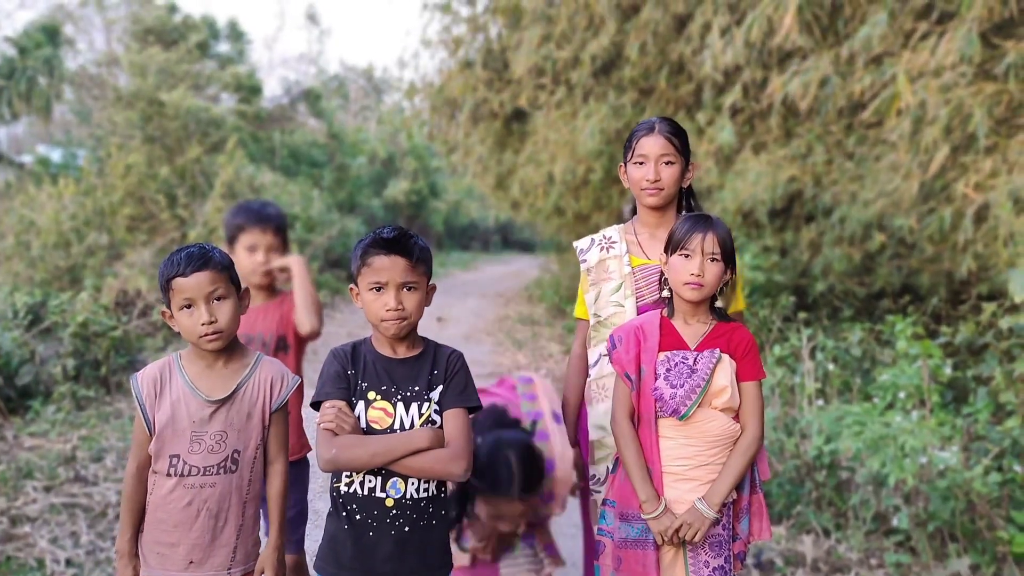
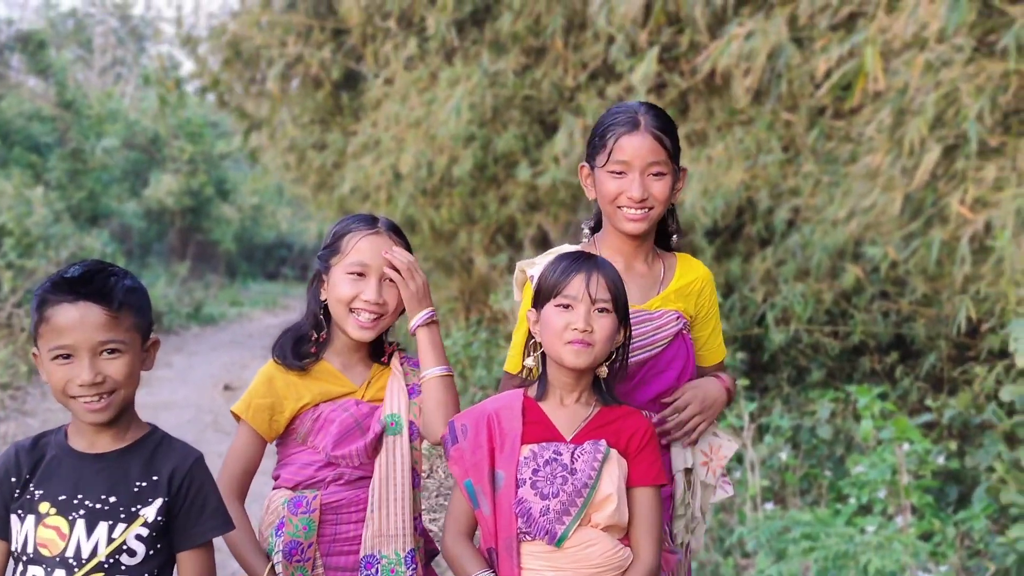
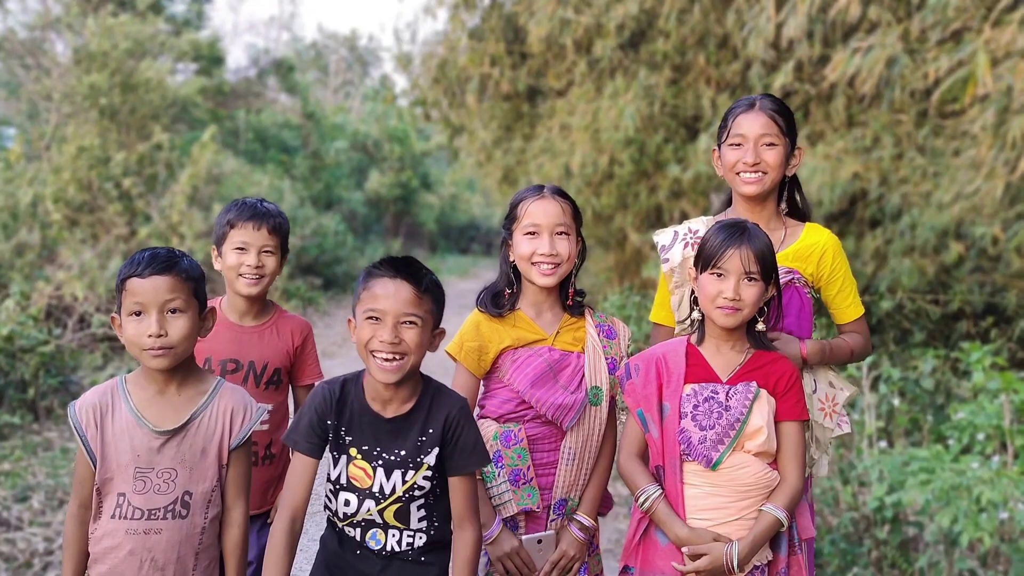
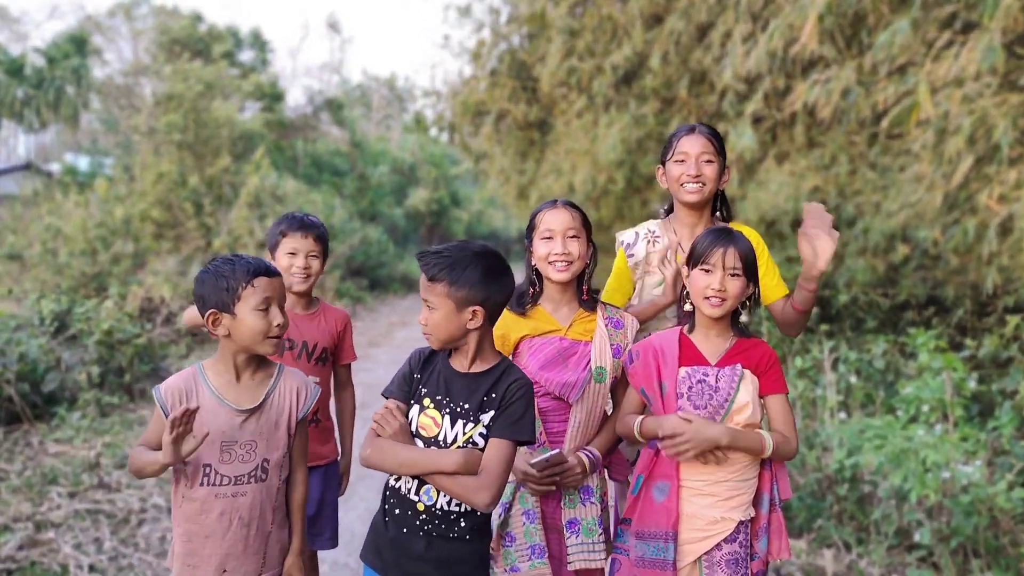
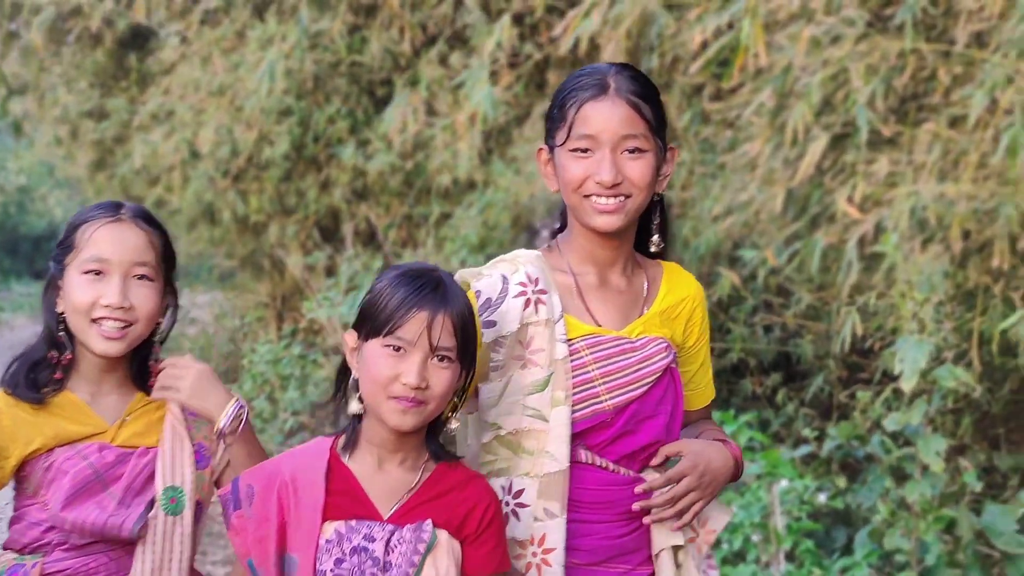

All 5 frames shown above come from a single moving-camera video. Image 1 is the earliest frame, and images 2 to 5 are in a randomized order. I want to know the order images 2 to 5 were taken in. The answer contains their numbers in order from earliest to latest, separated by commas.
4, 3, 2, 5
